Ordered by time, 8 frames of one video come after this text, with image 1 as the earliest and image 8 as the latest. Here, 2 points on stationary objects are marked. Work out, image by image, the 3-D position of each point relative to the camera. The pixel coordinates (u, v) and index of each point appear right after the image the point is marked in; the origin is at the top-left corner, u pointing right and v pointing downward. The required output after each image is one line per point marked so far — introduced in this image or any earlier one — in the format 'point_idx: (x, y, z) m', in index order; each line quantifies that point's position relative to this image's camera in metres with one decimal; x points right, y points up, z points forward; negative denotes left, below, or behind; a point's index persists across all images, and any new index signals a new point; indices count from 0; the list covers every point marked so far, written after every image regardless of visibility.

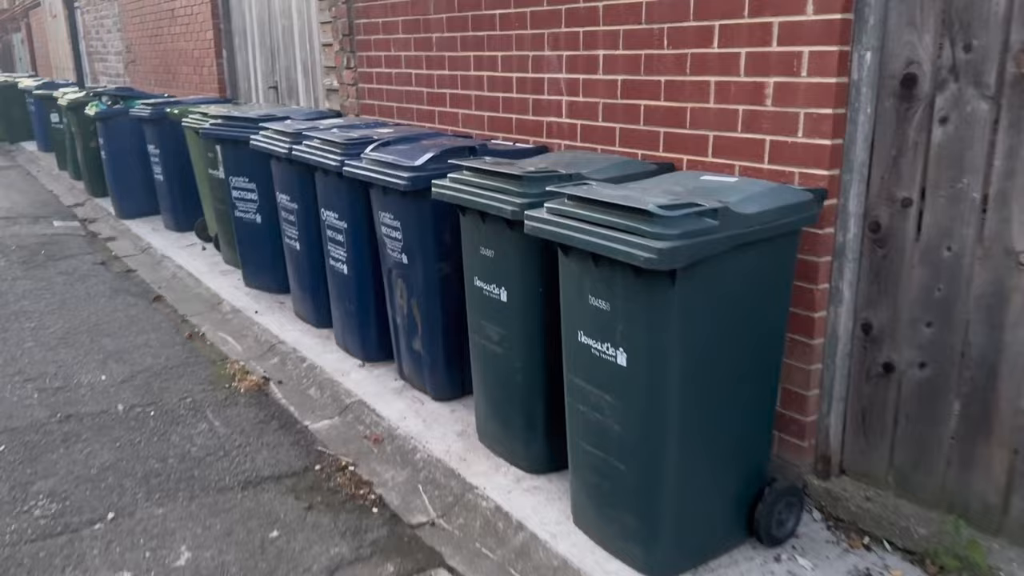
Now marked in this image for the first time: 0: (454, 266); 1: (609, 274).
0: (-0.3, +0.1, +4.1) m
1: (+0.3, 0.0, +2.7) m
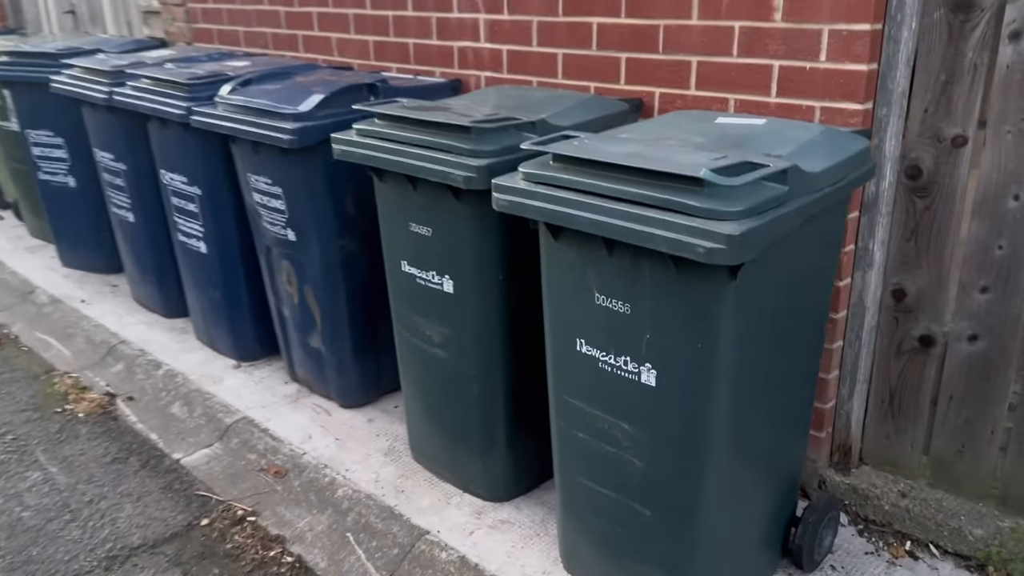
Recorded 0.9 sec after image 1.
0: (-0.6, +0.2, +3.2) m
1: (+0.3, +0.1, +1.9) m
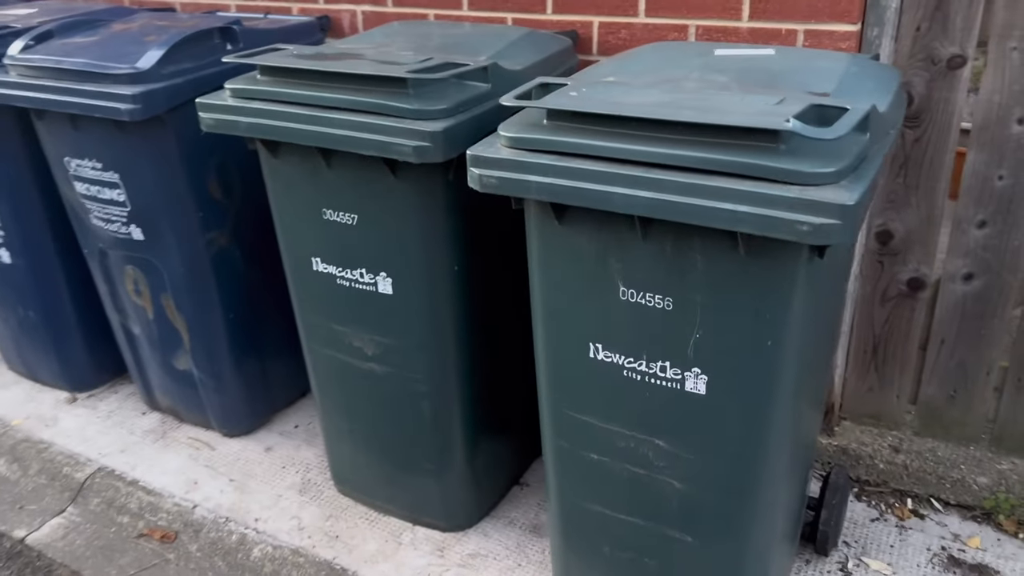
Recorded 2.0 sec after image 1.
0: (-0.8, +0.2, +2.5) m
1: (+0.3, +0.1, +1.5) m
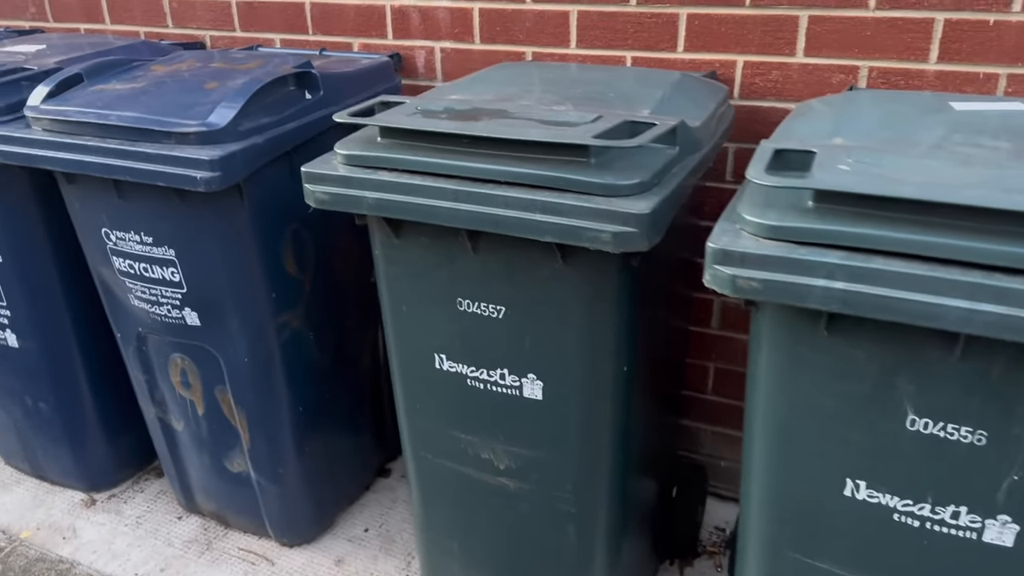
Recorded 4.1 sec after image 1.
0: (-0.5, -0.1, +2.1) m
1: (+0.7, -0.1, +1.2) m
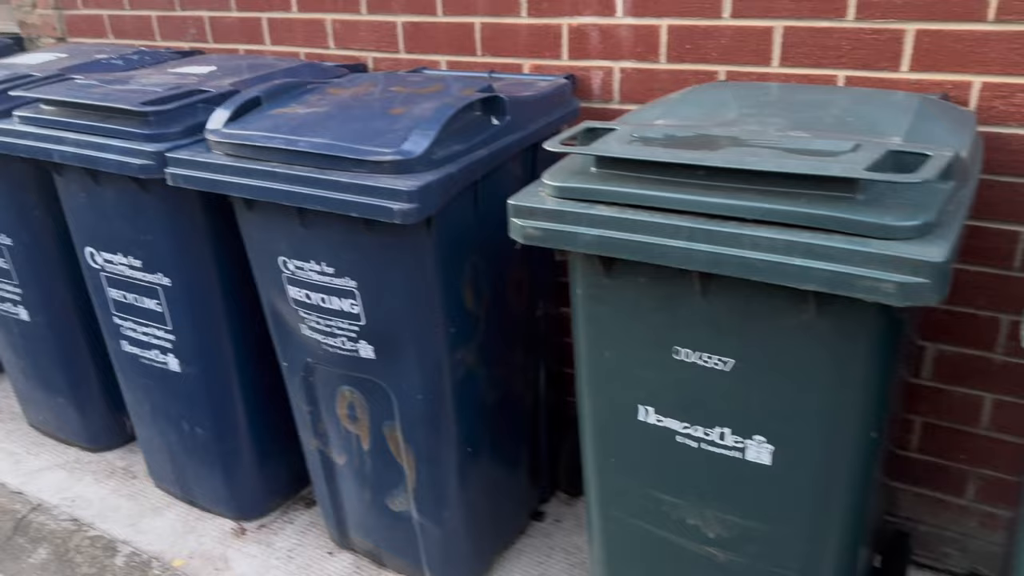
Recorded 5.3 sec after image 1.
0: (-0.1, -0.1, +2.0) m
1: (+1.0, -0.2, +0.9) m
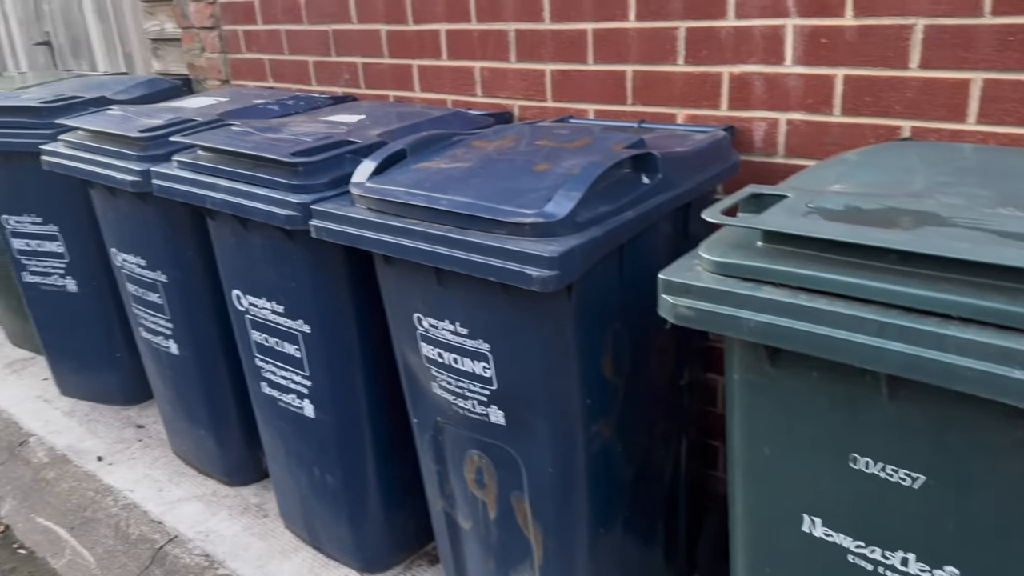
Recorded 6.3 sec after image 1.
0: (+0.2, -0.3, +1.8) m
1: (+1.1, -0.4, +0.6) m
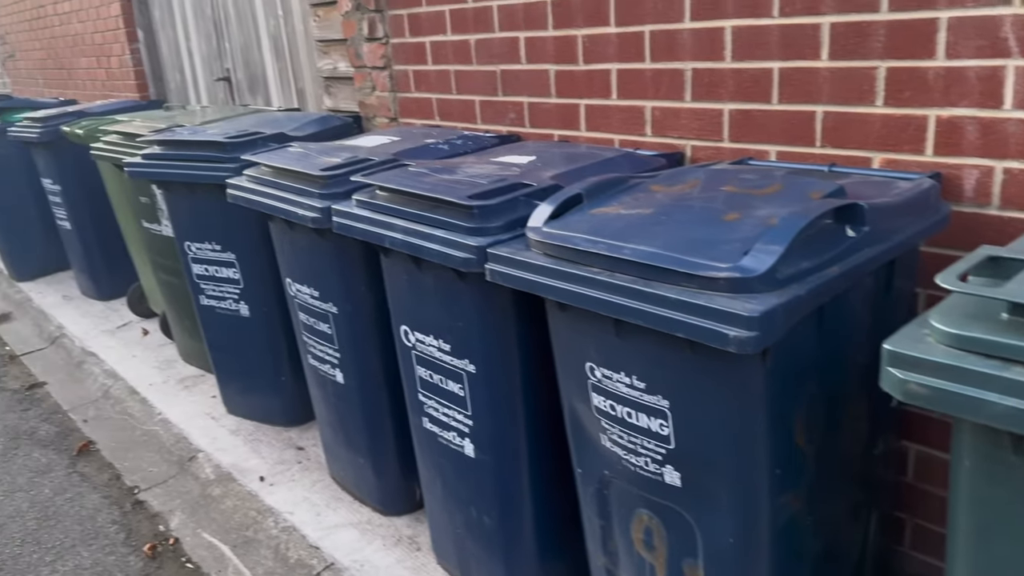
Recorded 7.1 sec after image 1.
0: (+0.6, -0.4, +1.7) m
1: (+1.3, -0.5, +0.3) m
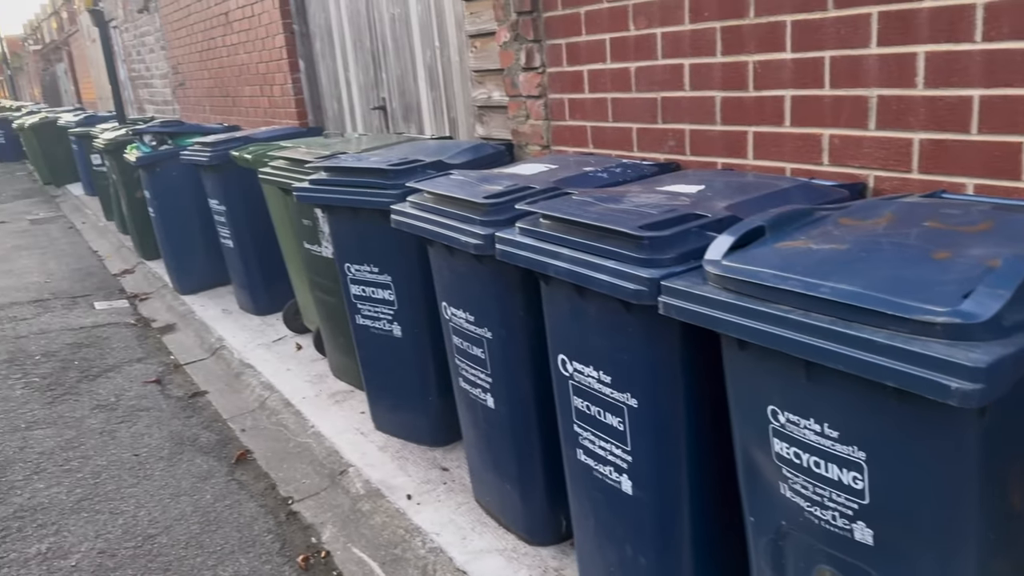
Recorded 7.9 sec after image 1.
0: (+0.9, -0.5, +1.6) m
1: (+1.4, -0.5, +0.1) m
